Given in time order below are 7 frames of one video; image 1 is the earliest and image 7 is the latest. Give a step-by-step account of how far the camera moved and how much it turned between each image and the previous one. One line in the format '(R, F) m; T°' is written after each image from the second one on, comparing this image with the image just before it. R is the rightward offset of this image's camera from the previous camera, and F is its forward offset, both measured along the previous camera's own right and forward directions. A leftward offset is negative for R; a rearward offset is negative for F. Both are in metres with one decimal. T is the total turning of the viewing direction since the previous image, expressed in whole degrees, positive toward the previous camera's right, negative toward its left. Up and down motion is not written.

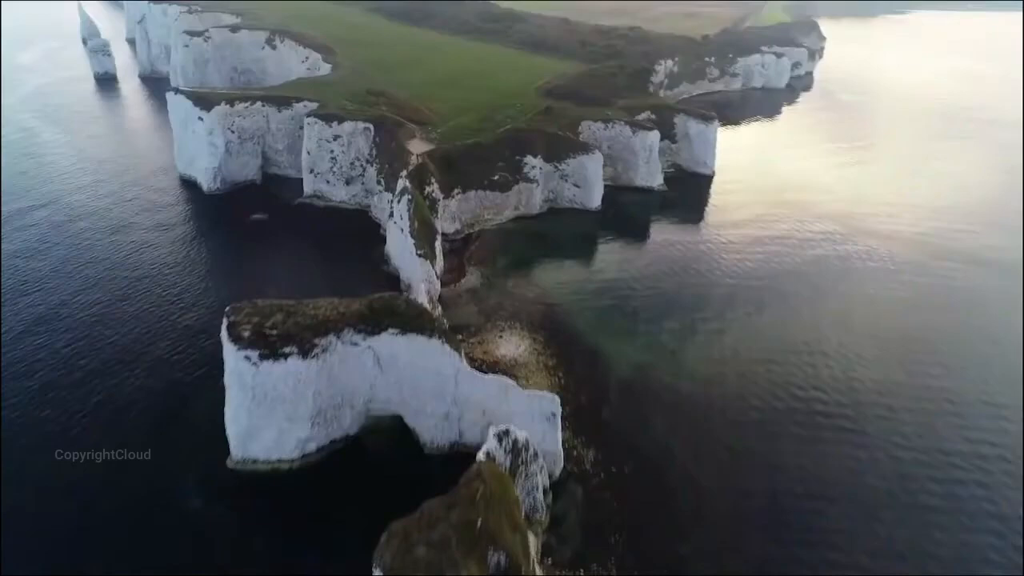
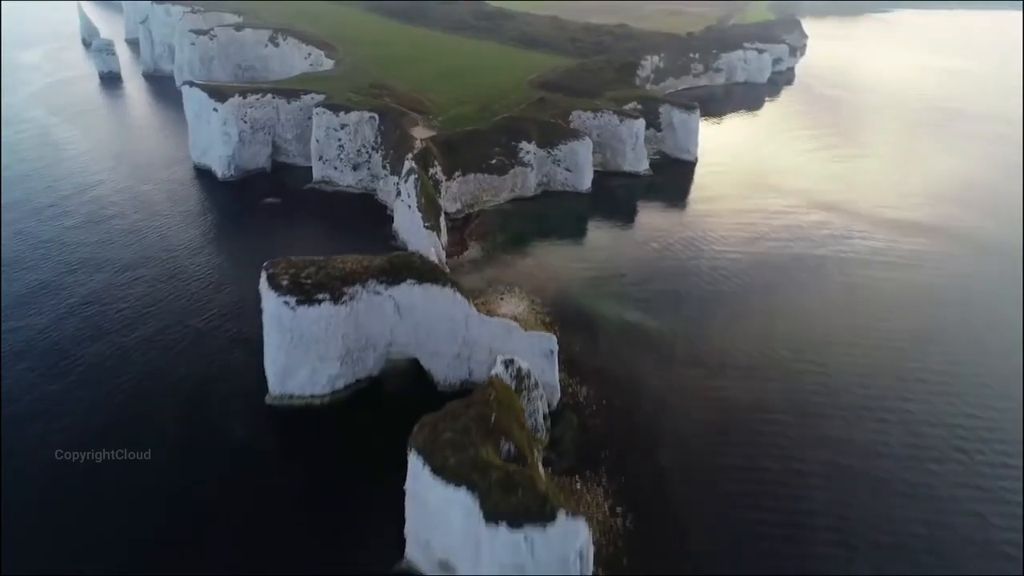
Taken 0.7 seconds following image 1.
(-0.3, -2.9) m; +1°
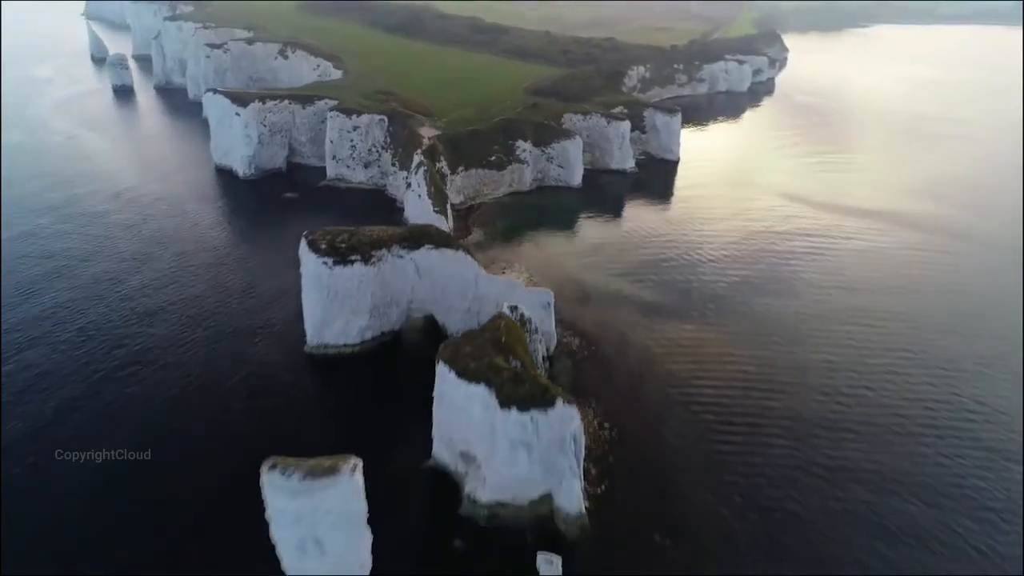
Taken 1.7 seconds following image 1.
(-0.4, -3.9) m; +1°
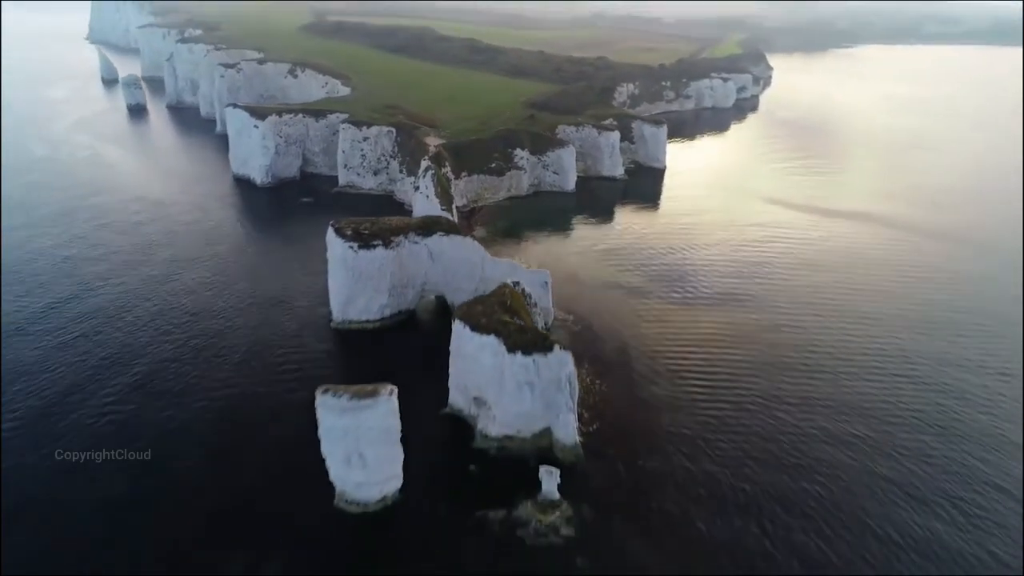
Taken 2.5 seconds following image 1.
(-0.3, -3.6) m; 0°
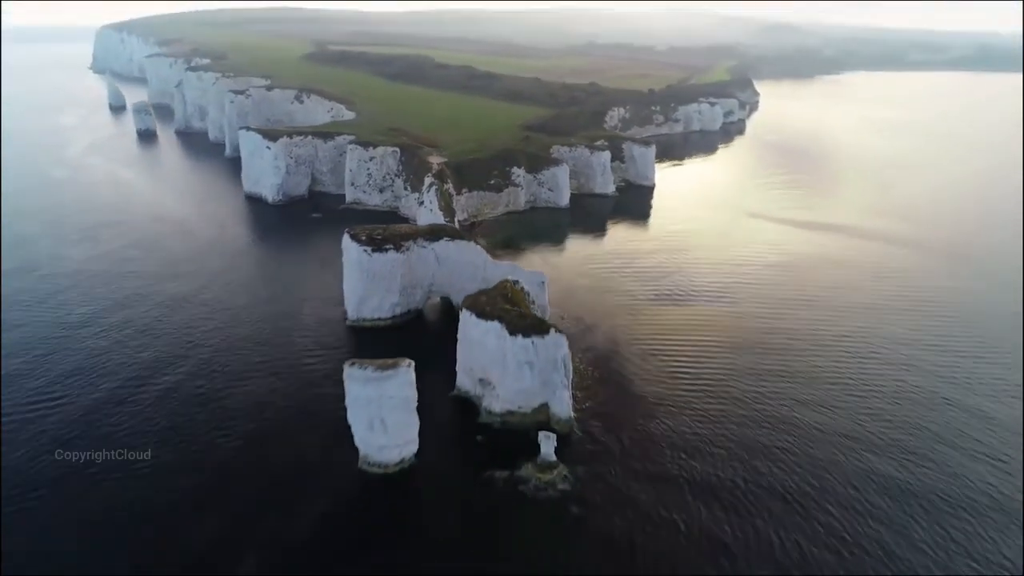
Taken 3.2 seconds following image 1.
(-0.2, -2.9) m; 0°
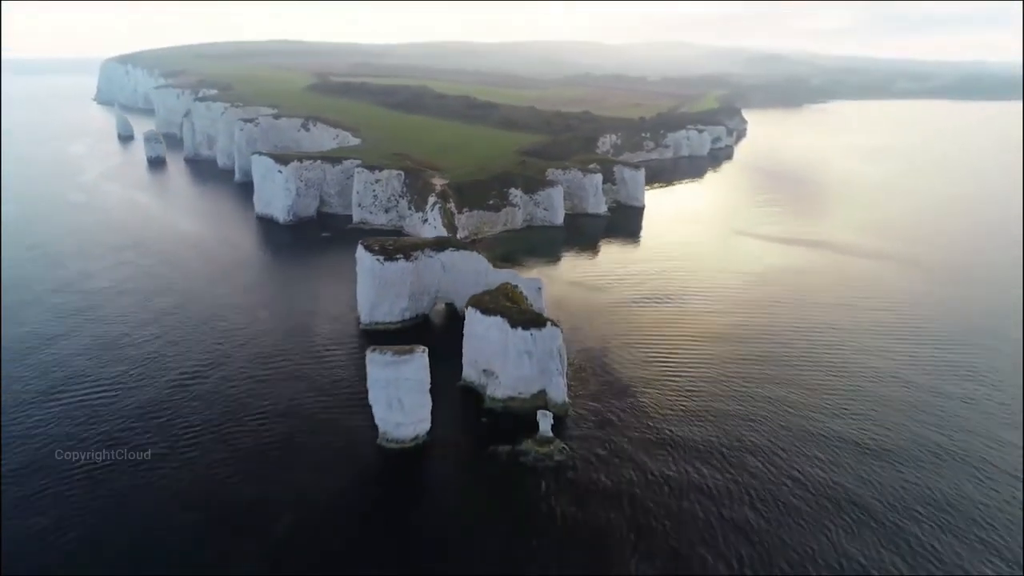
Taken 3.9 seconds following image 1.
(-0.2, -3.1) m; 0°
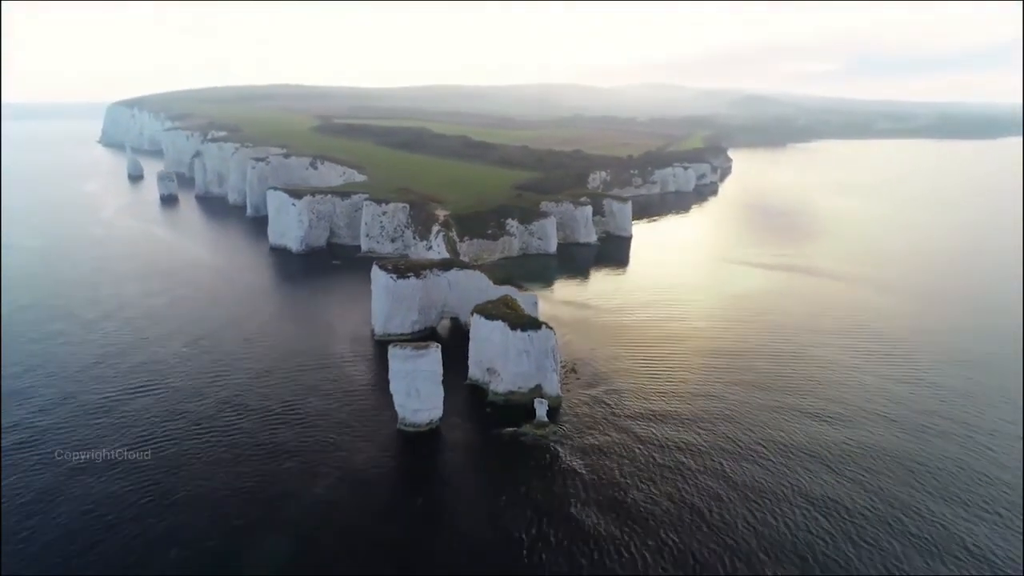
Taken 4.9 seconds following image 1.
(-0.2, -4.3) m; 0°
